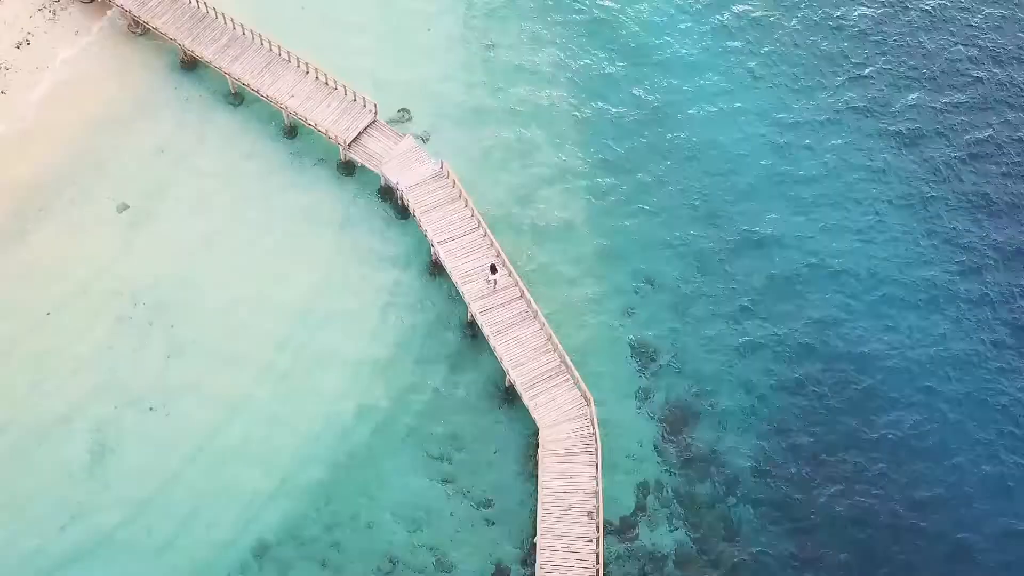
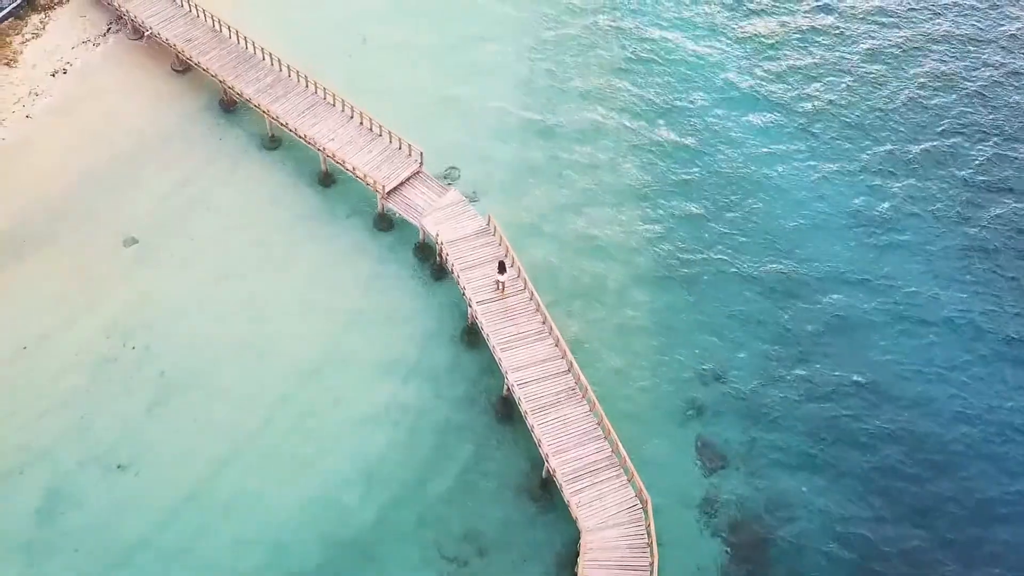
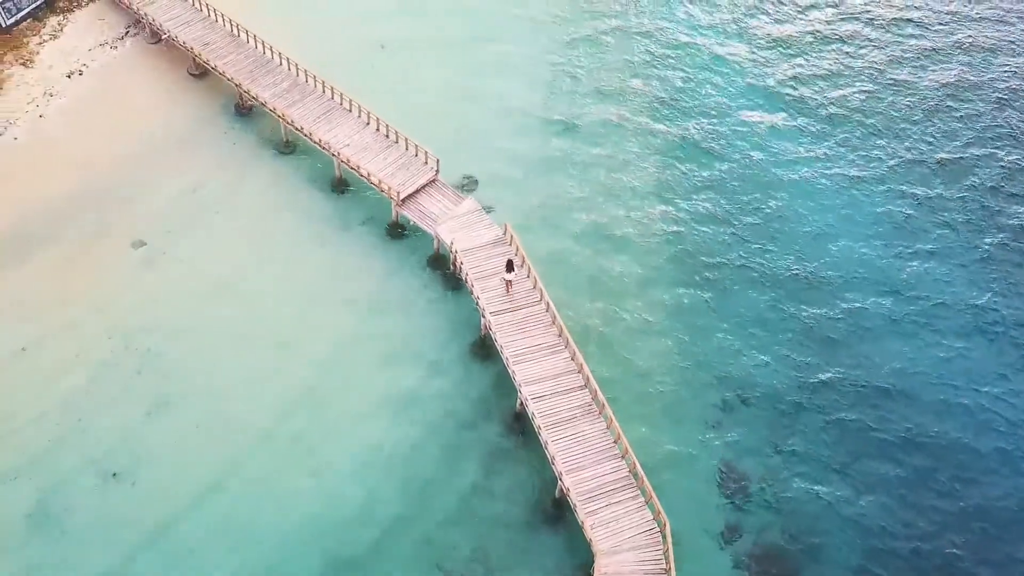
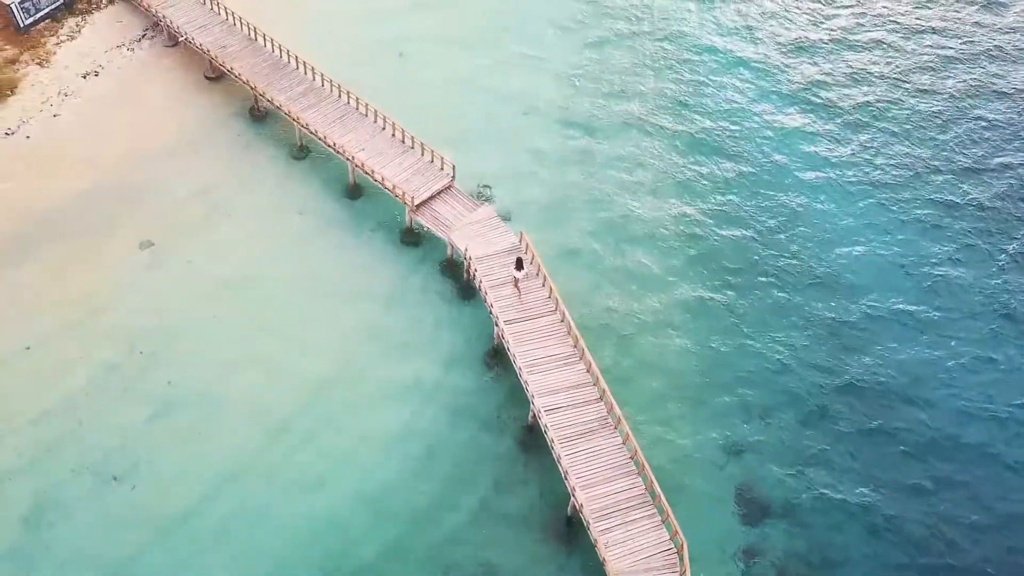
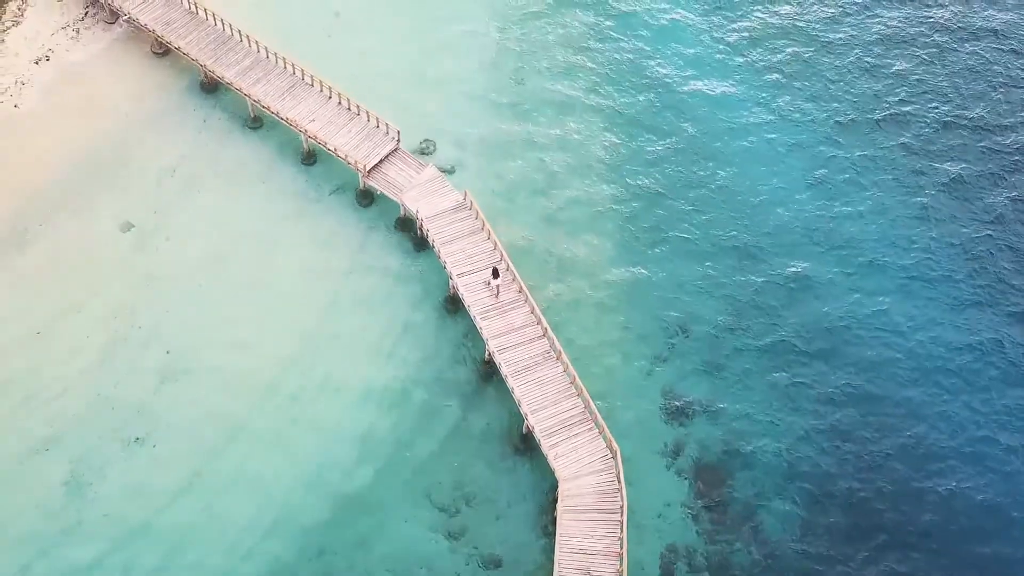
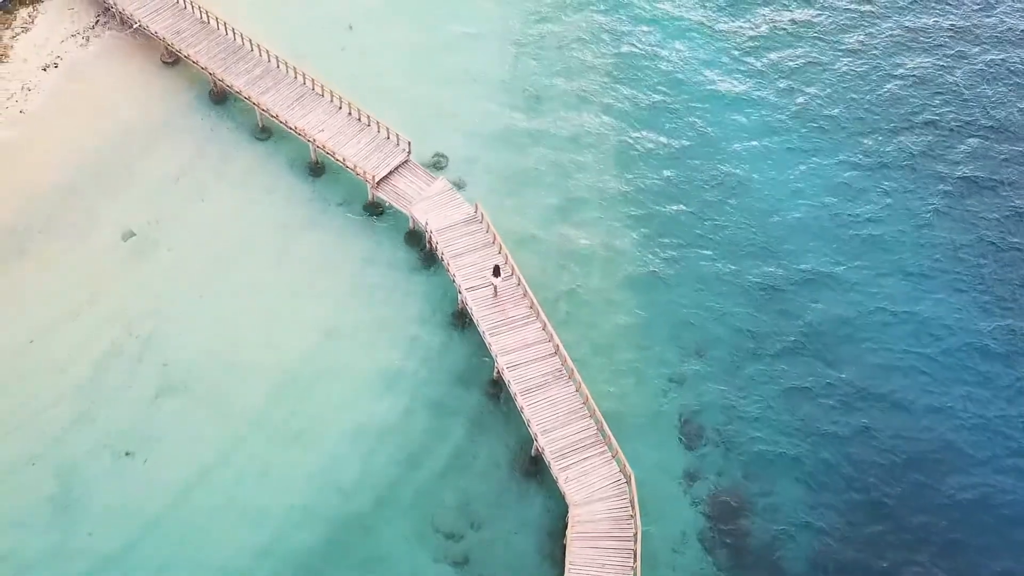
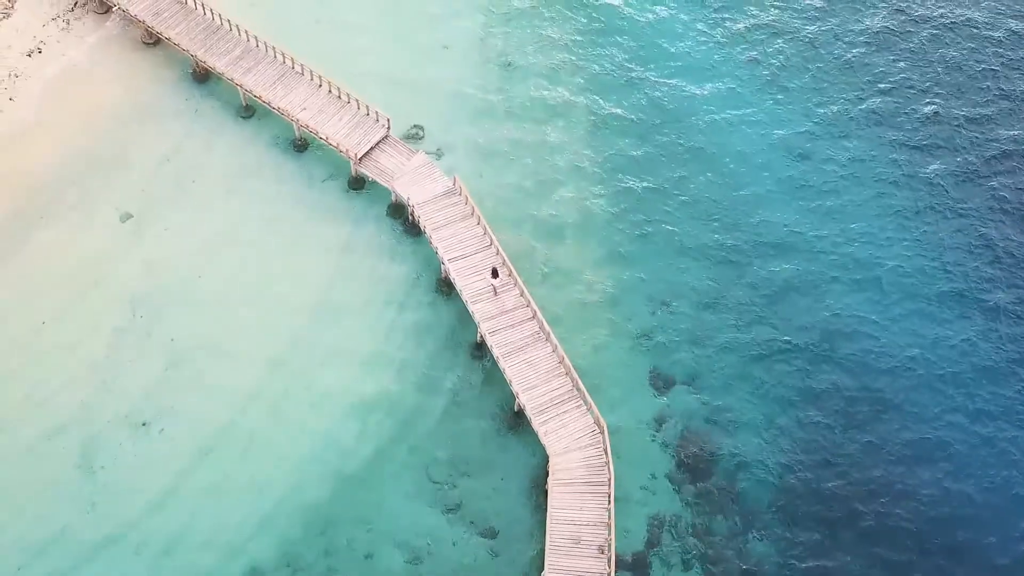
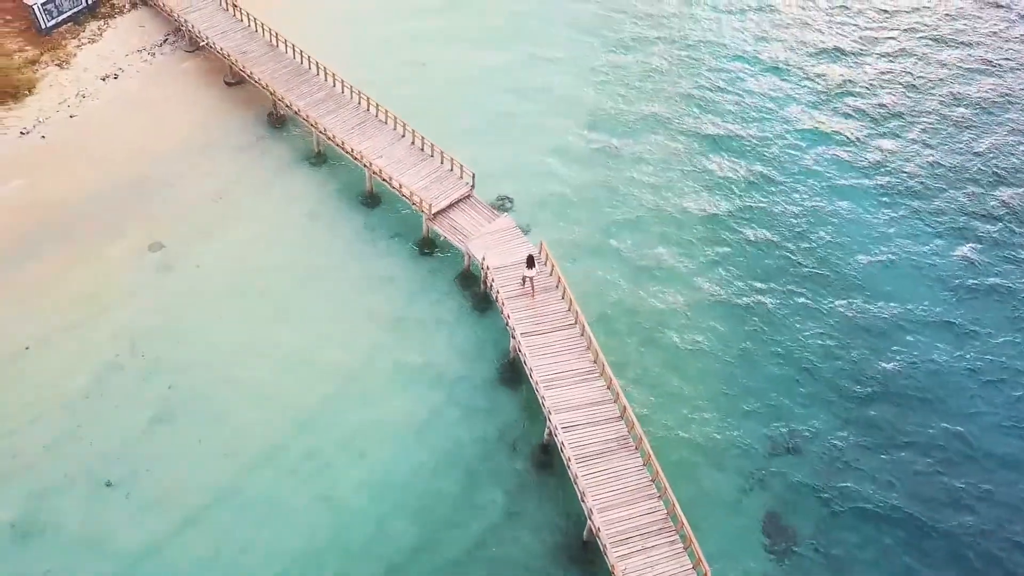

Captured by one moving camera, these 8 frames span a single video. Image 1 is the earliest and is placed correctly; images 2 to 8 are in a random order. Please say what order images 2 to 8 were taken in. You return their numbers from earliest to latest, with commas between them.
7, 5, 6, 2, 3, 4, 8
